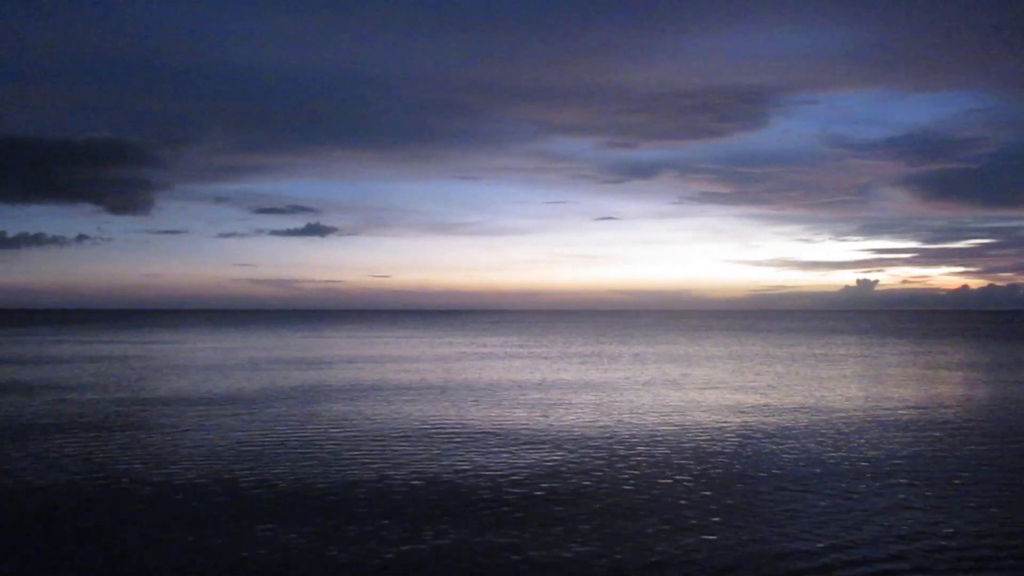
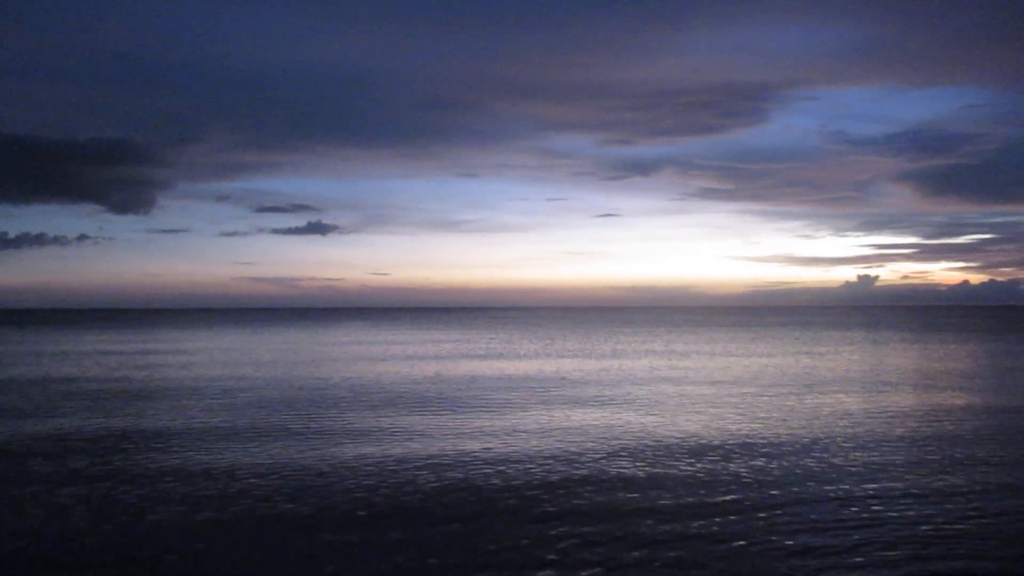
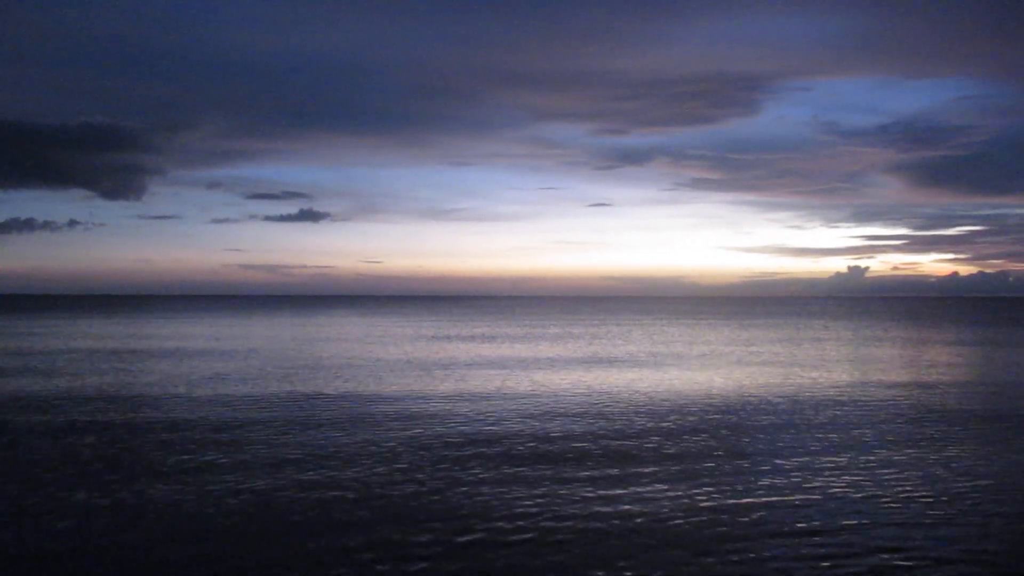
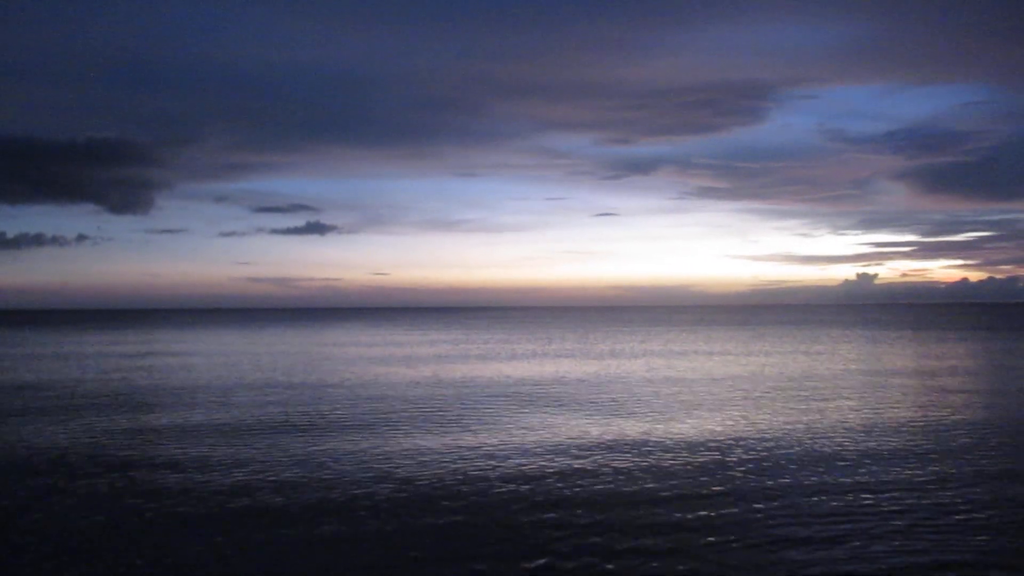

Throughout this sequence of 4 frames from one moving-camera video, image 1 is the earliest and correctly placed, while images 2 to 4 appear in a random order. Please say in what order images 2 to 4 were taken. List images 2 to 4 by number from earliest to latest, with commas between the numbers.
2, 4, 3
